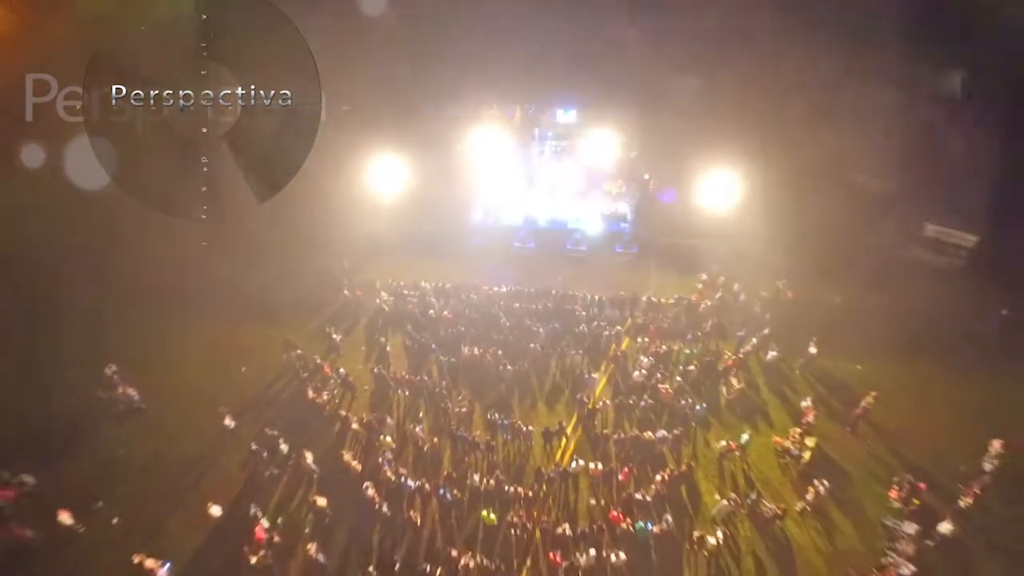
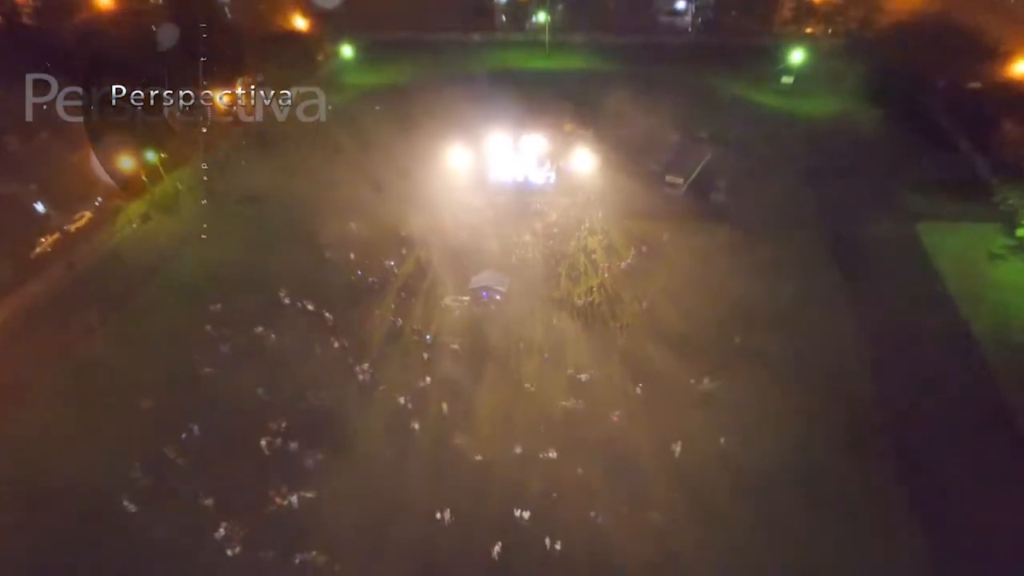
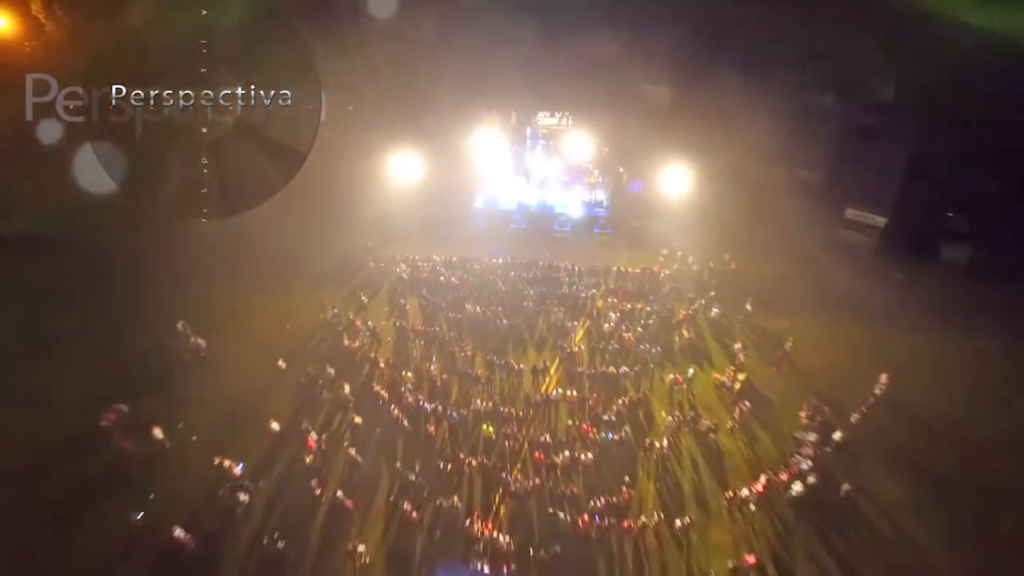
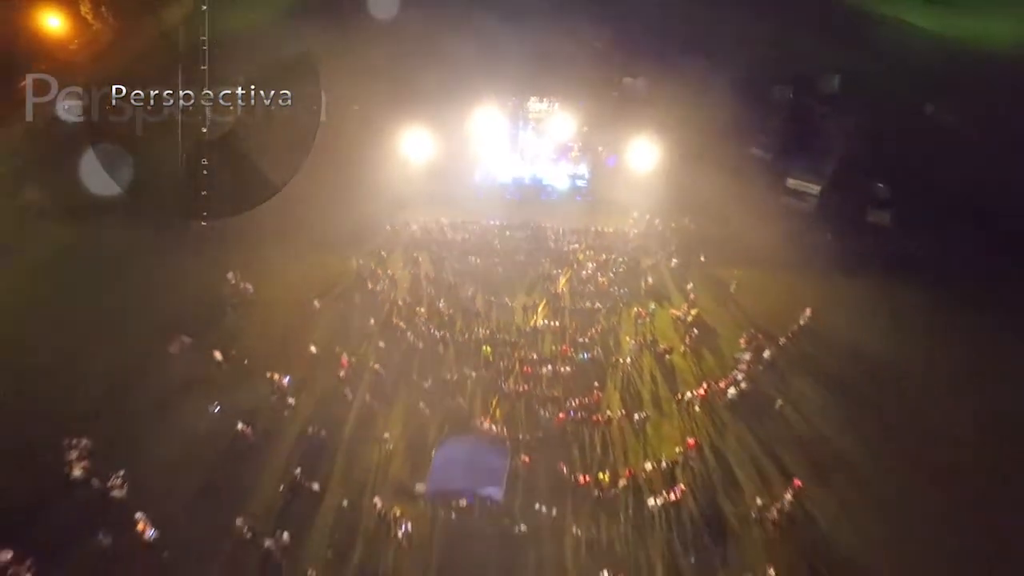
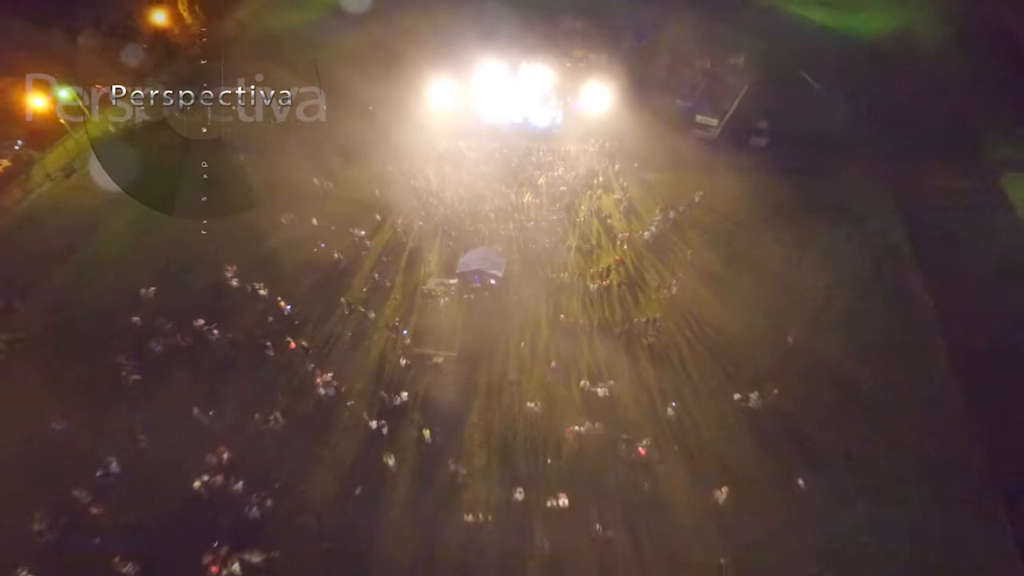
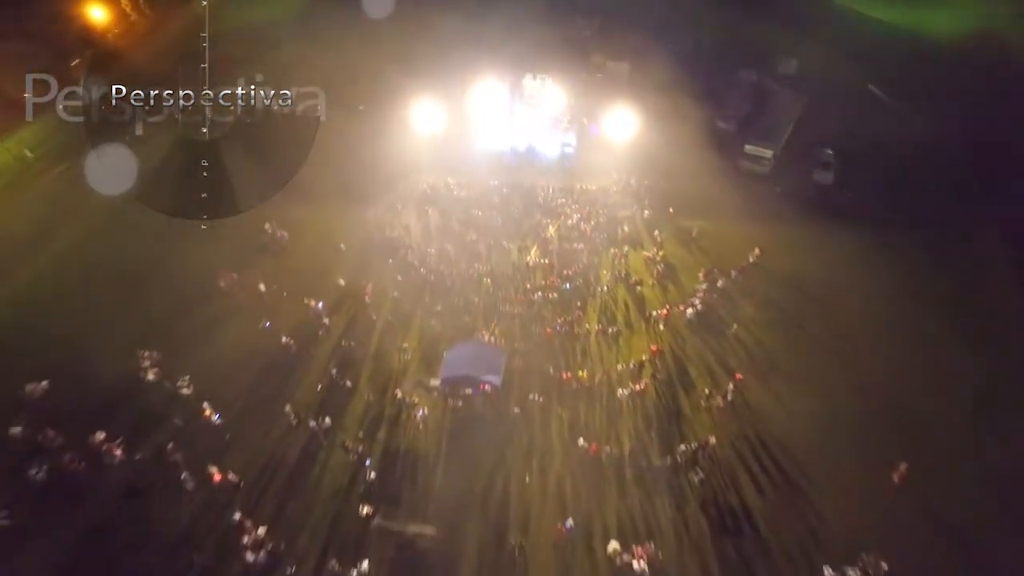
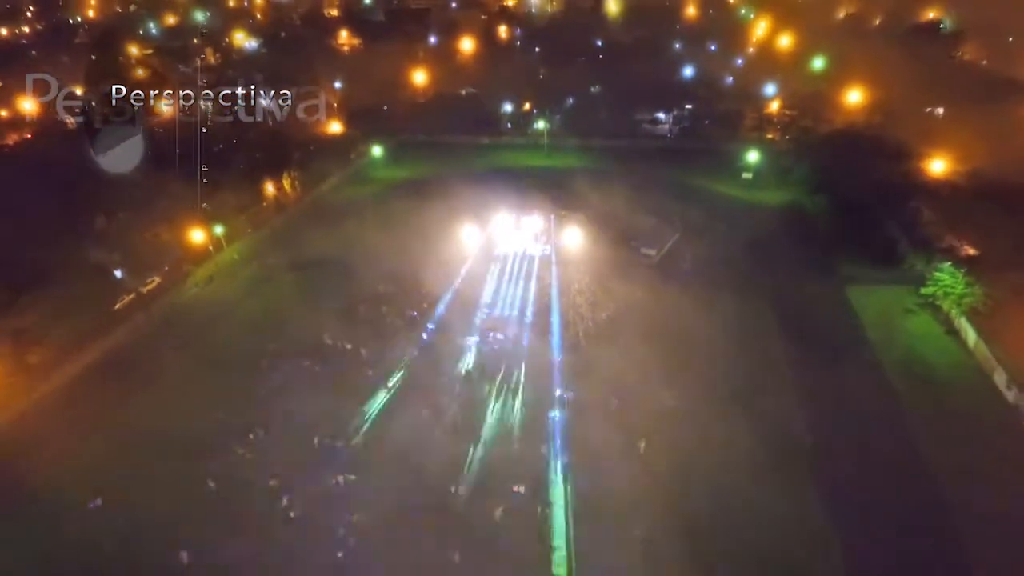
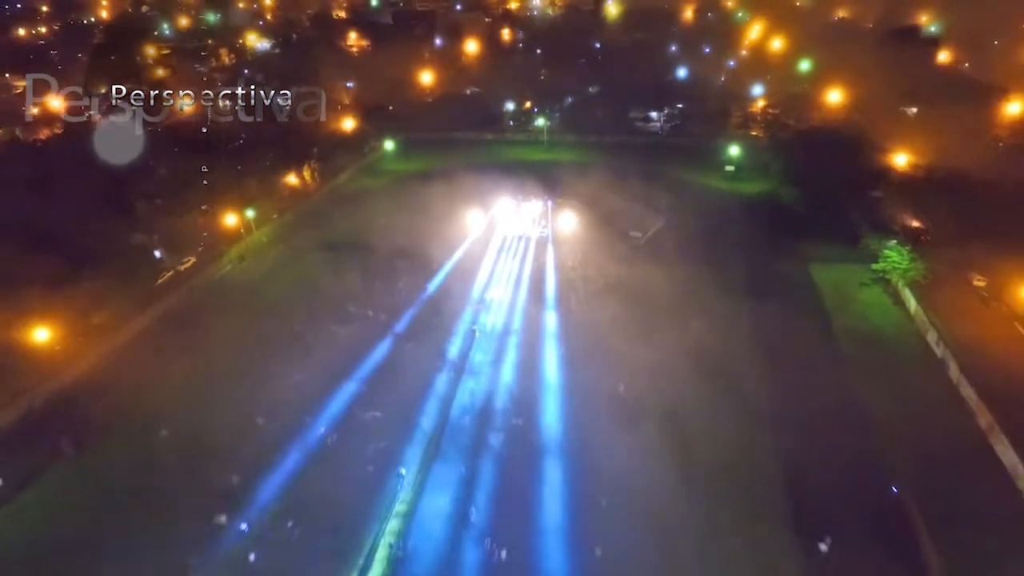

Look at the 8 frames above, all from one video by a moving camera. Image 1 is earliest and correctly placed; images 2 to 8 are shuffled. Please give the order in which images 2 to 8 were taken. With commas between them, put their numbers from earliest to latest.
3, 4, 6, 5, 2, 7, 8
